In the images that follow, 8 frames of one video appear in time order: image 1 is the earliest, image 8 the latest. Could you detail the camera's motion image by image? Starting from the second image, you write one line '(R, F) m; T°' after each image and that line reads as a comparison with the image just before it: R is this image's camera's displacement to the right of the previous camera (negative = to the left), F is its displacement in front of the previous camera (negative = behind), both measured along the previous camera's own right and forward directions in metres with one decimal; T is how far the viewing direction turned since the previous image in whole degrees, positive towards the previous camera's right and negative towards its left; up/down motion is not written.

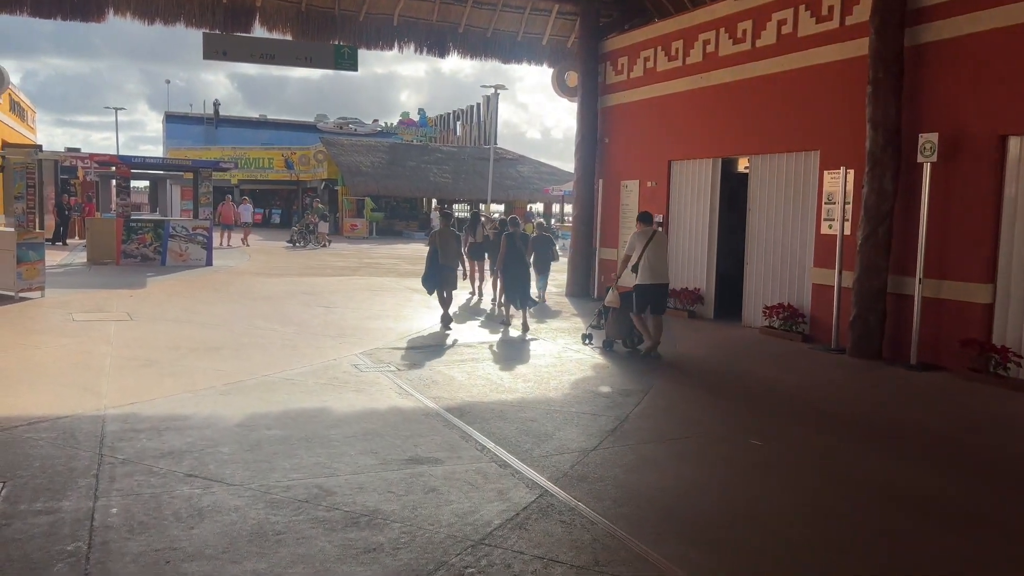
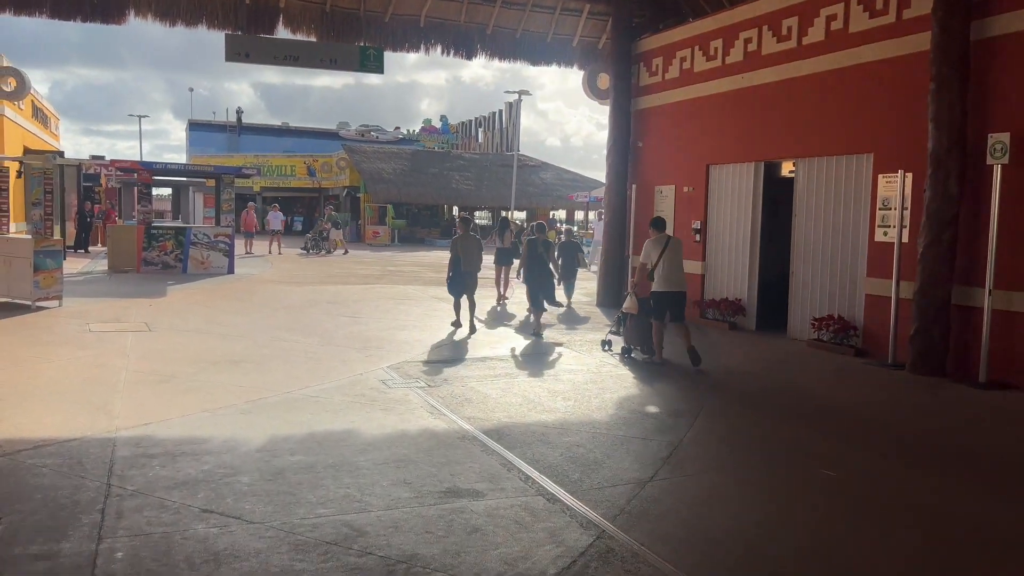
(-0.2, +0.5) m; -1°
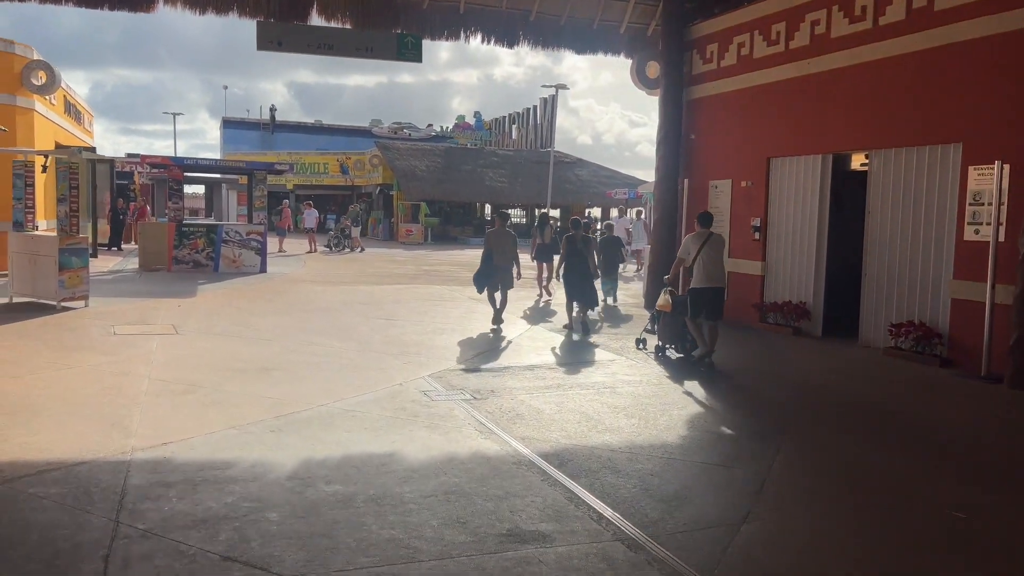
(-0.2, +0.7) m; -2°
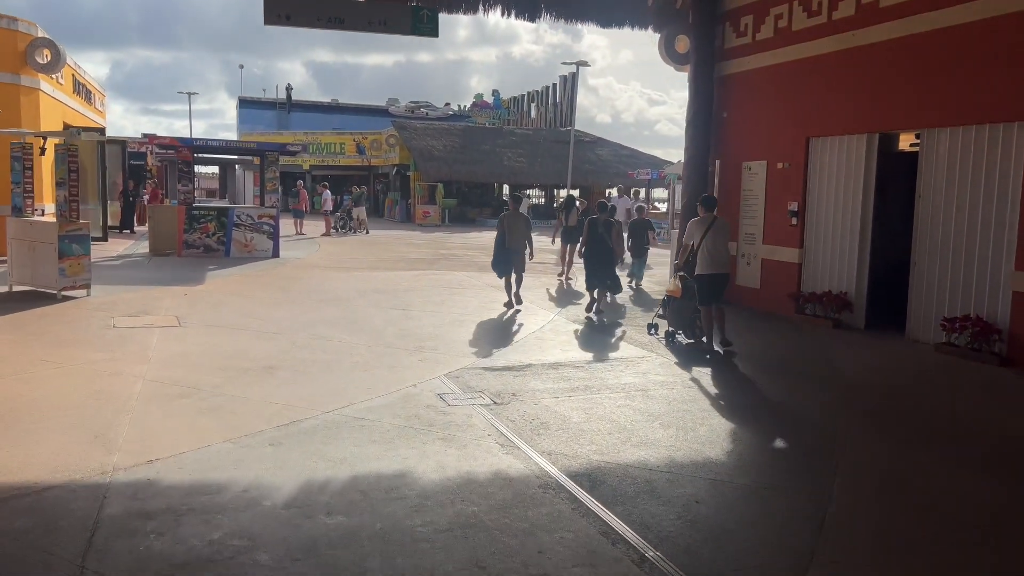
(0.0, +0.6) m; -1°
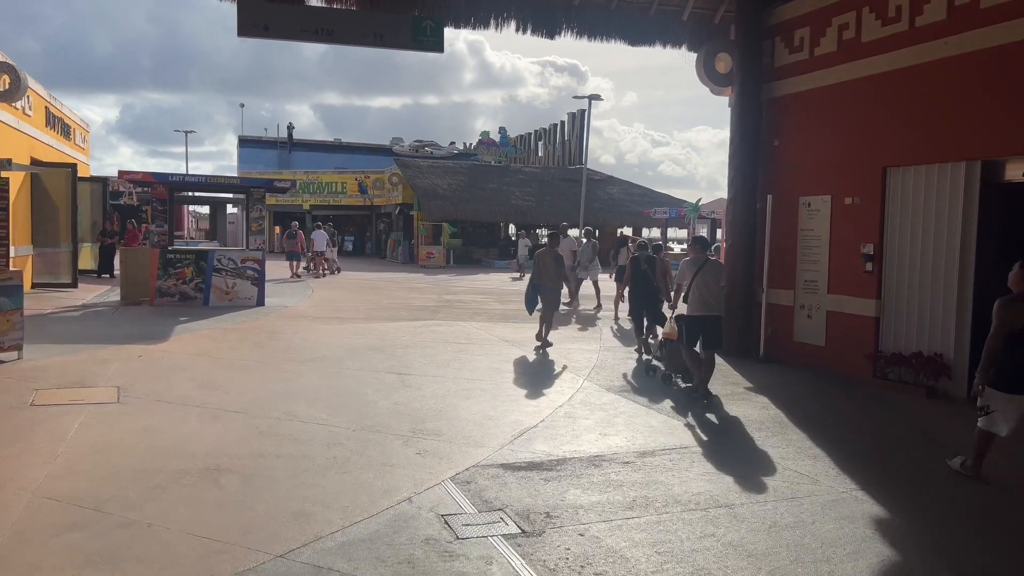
(-0.2, +1.8) m; 0°
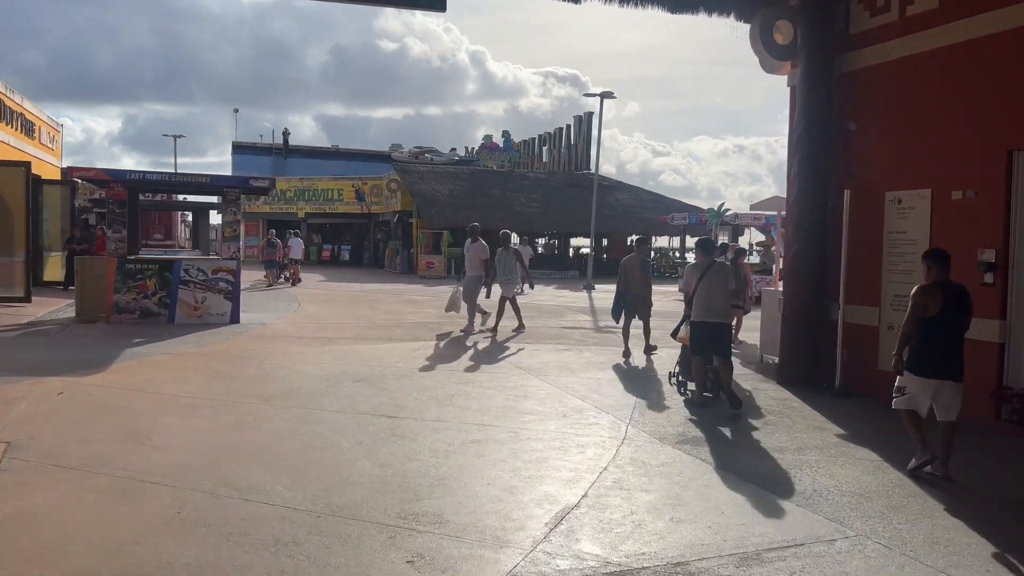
(-0.2, +1.9) m; 0°
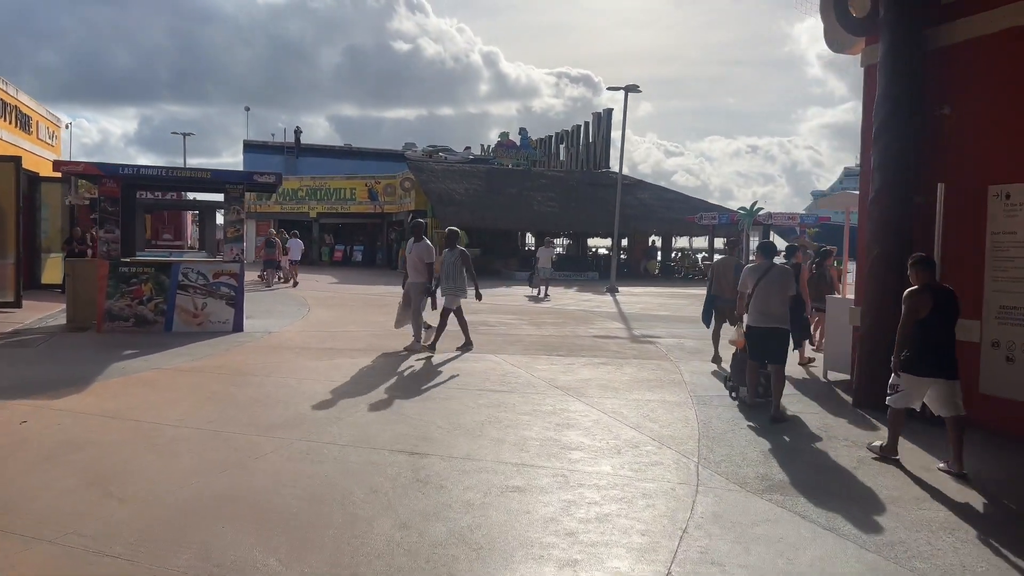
(-0.2, +1.1) m; -1°
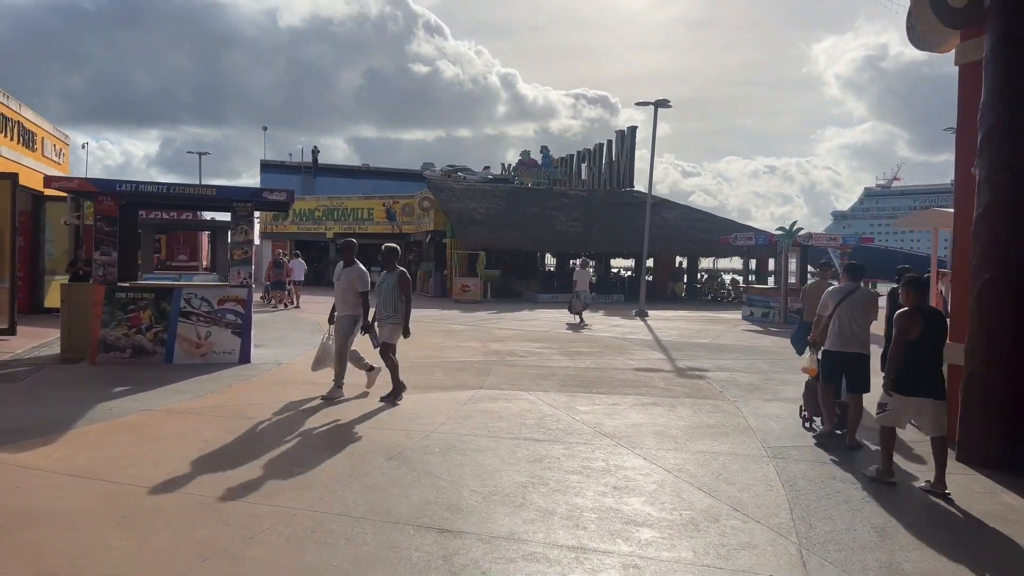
(-0.2, +1.1) m; -1°
